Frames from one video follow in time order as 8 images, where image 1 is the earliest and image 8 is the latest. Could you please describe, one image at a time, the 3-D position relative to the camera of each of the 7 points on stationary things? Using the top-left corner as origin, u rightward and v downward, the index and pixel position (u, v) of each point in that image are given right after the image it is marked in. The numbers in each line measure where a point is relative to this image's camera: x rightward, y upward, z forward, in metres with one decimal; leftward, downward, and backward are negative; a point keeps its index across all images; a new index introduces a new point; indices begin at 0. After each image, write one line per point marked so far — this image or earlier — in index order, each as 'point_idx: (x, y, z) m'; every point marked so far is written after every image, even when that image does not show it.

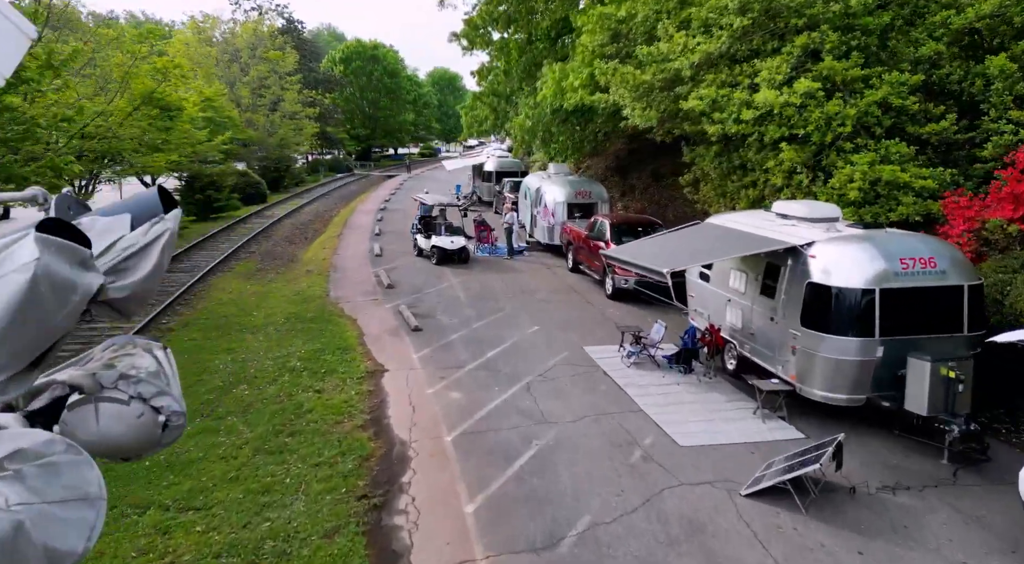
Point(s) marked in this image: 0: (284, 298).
0: (-5.7, -0.4, +16.4) m
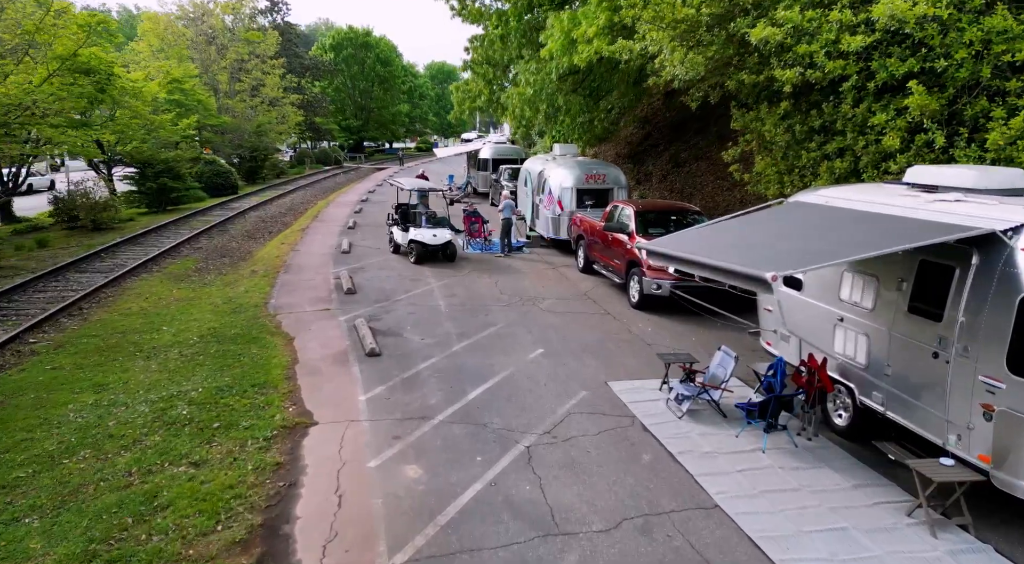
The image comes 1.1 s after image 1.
0: (-5.8, -0.5, +12.6) m
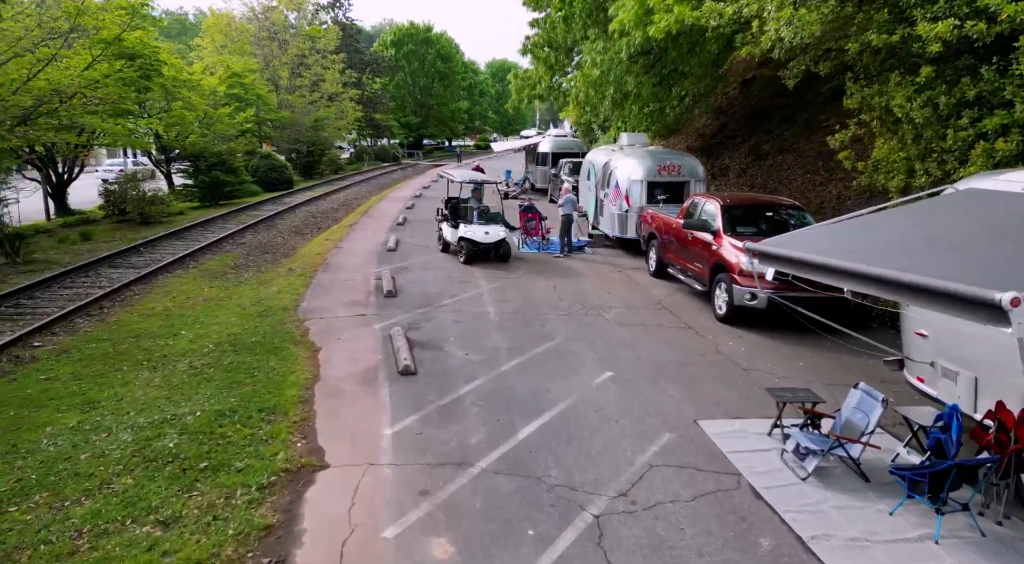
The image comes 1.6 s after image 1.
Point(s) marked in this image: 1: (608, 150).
0: (-4.7, -0.5, +11.4) m
1: (+2.7, +3.7, +18.3) m
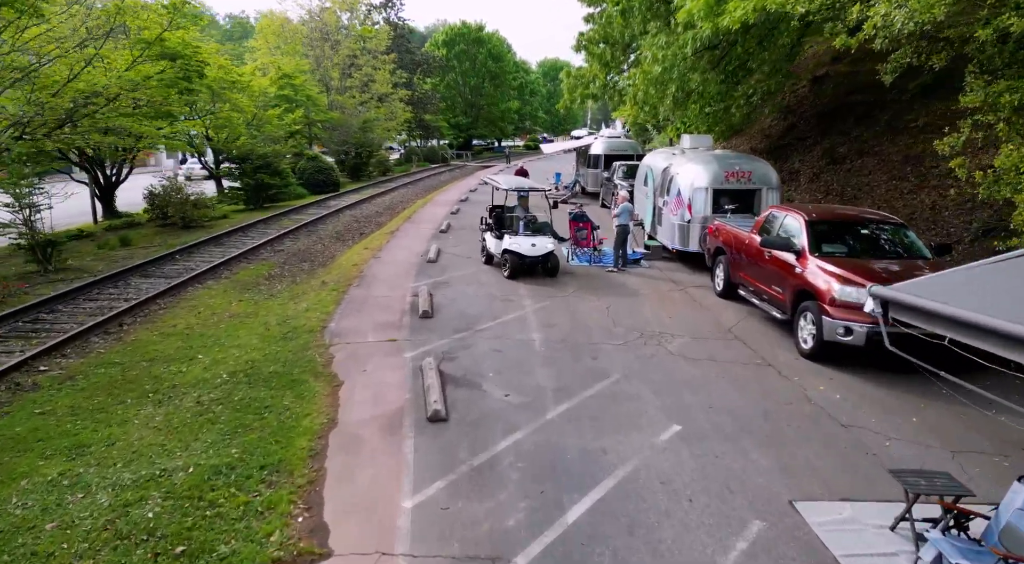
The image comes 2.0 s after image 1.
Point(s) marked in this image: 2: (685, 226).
0: (-4.0, -0.7, +10.5) m
1: (+4.0, +3.3, +16.8) m
2: (+3.8, +1.2, +14.5) m
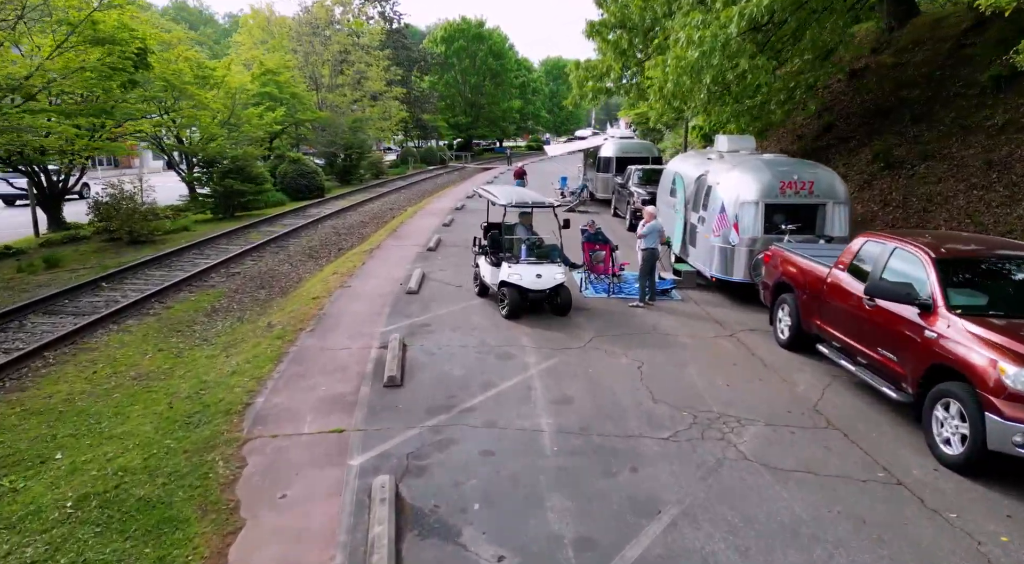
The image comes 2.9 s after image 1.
0: (-4.0, -1.4, +7.6) m
1: (+4.0, +2.6, +13.9) m
2: (+3.8, +0.6, +11.6) m
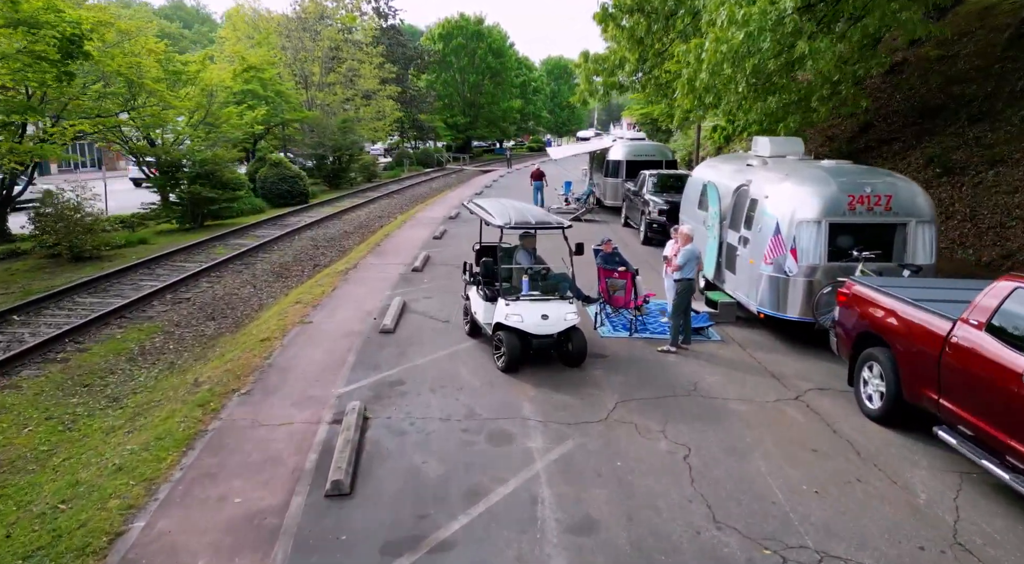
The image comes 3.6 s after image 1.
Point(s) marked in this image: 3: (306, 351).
0: (-4.0, -1.9, +5.2) m
1: (+4.0, +2.1, +11.5) m
2: (+3.7, 0.0, +9.2) m
3: (-2.8, -0.9, +8.9) m
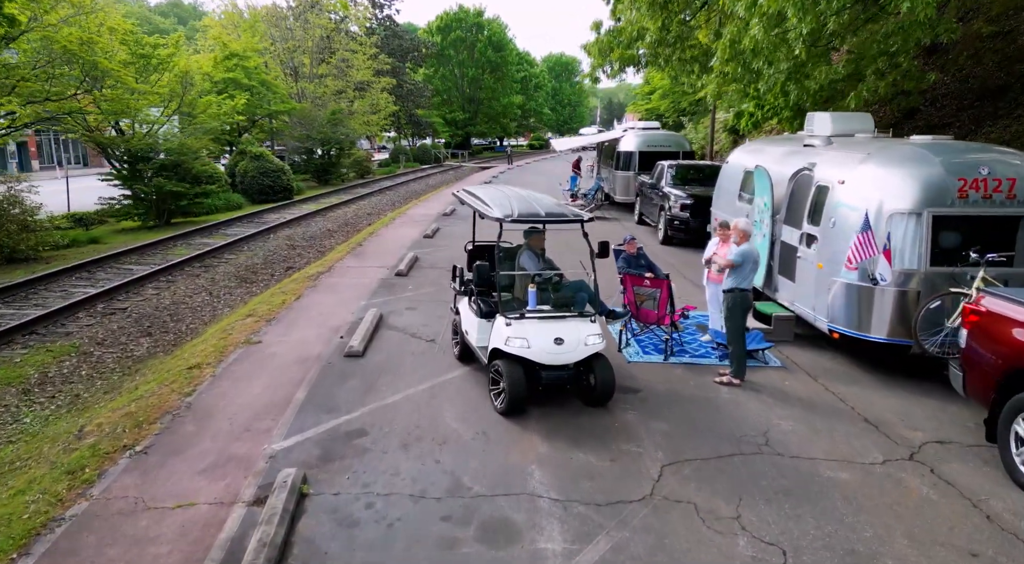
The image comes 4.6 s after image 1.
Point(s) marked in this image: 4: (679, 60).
0: (-4.0, -2.0, +3.1) m
1: (+4.0, +2.0, +9.4) m
2: (+3.8, -0.1, +7.1) m
3: (-2.8, -1.0, +6.7) m
4: (+3.6, +4.8, +14.1) m
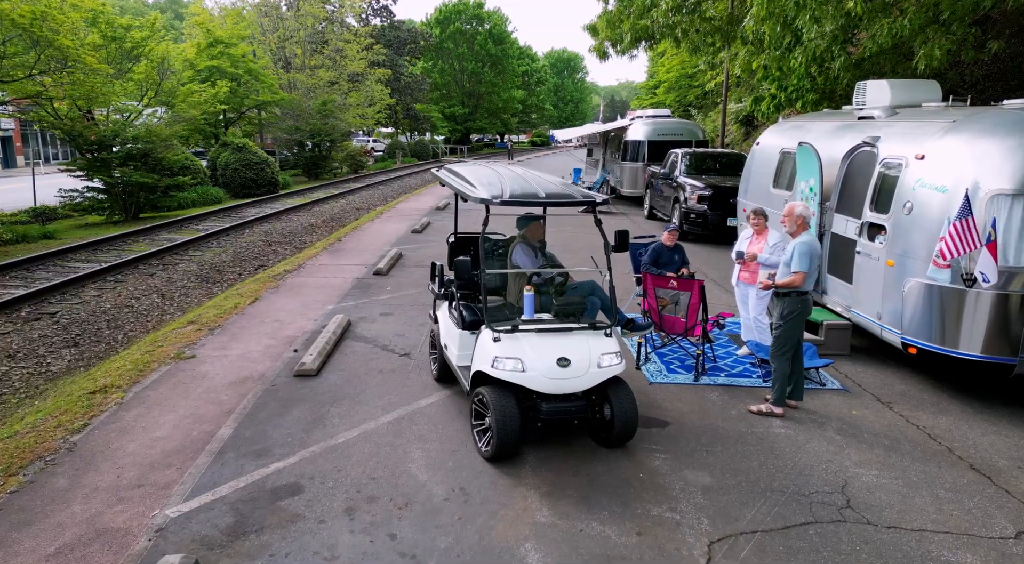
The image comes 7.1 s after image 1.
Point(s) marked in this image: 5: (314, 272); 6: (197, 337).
0: (-4.1, -2.1, +1.5) m
1: (+3.9, +1.9, +7.8) m
2: (+3.7, -0.1, +5.5) m
3: (-2.8, -1.0, +5.2) m
4: (+3.5, +4.8, +12.5) m
5: (-3.1, +0.1, +10.4) m
6: (-3.4, -0.6, +7.2) m
